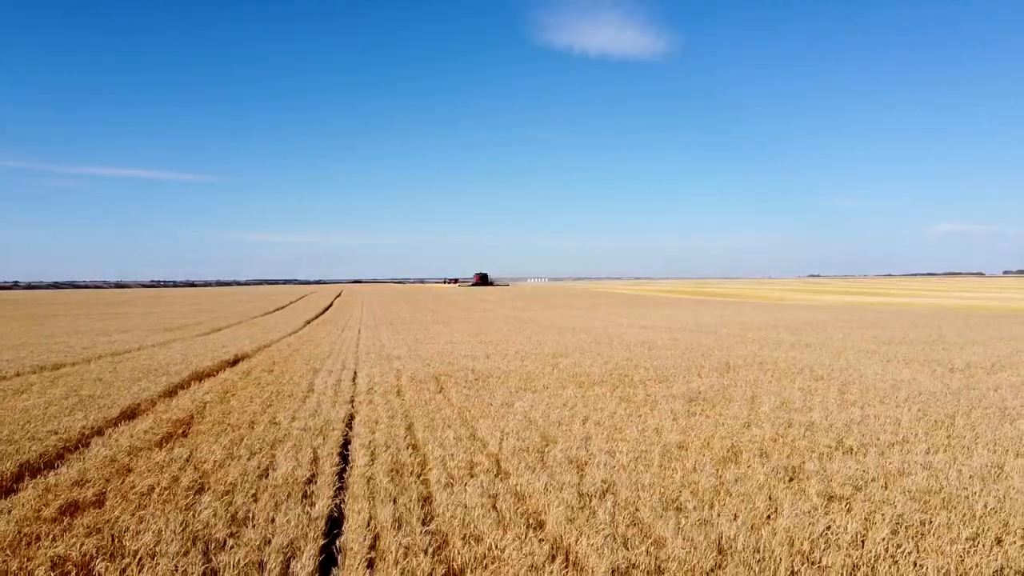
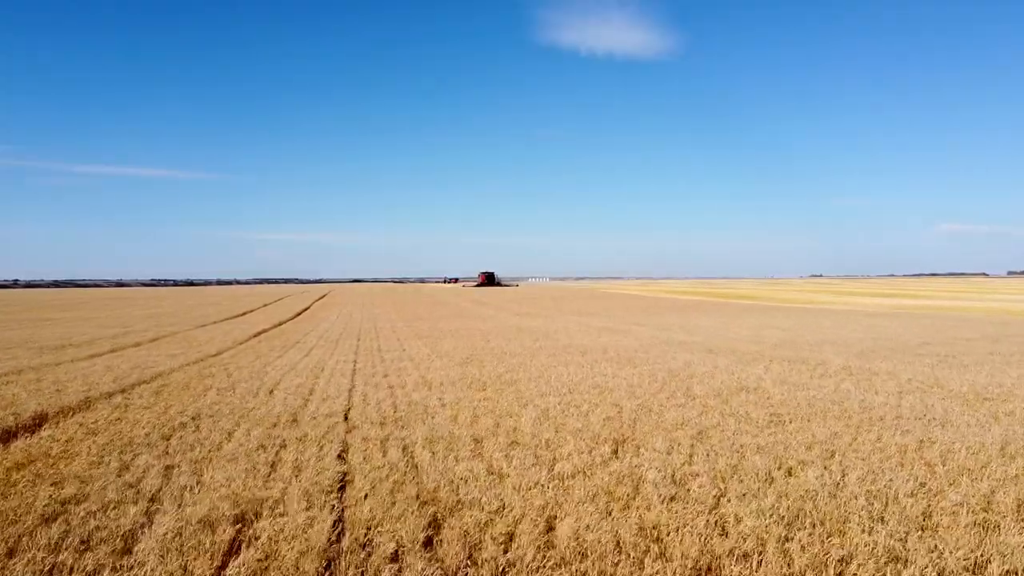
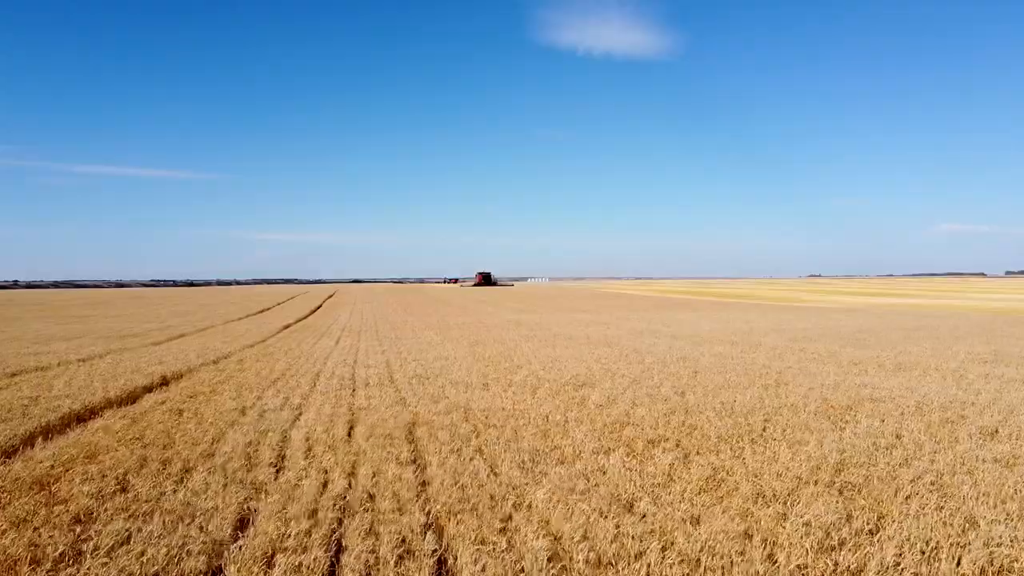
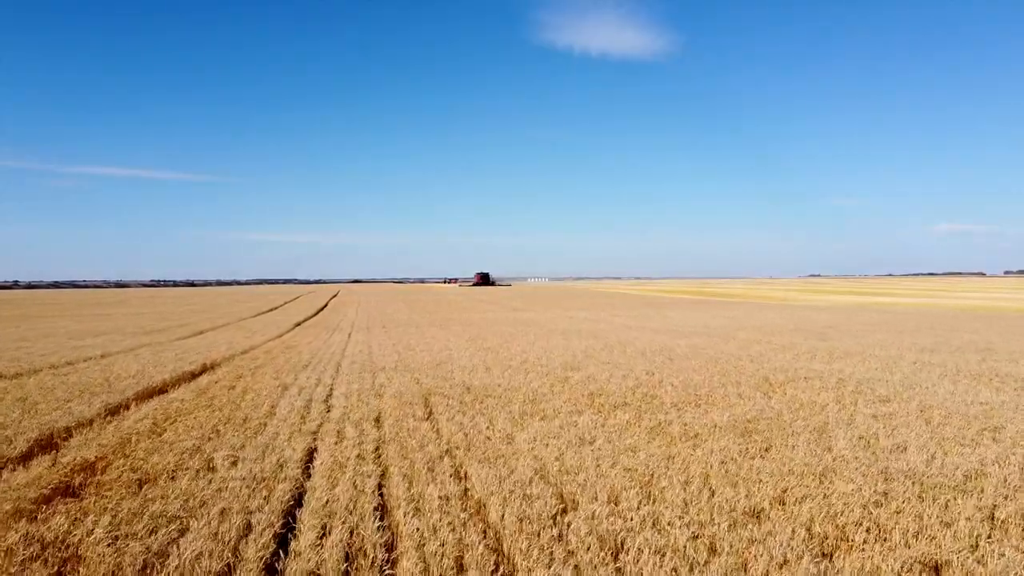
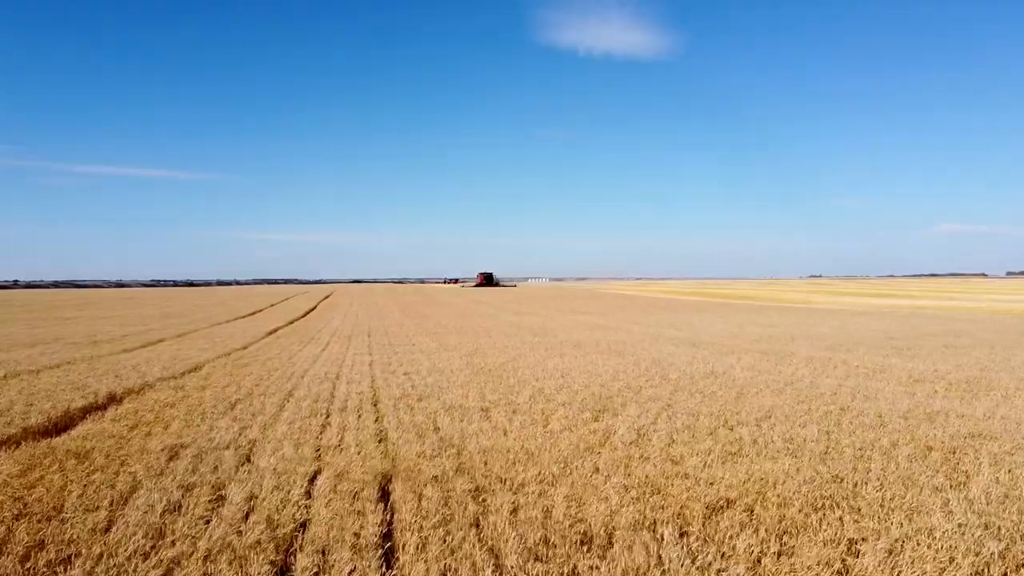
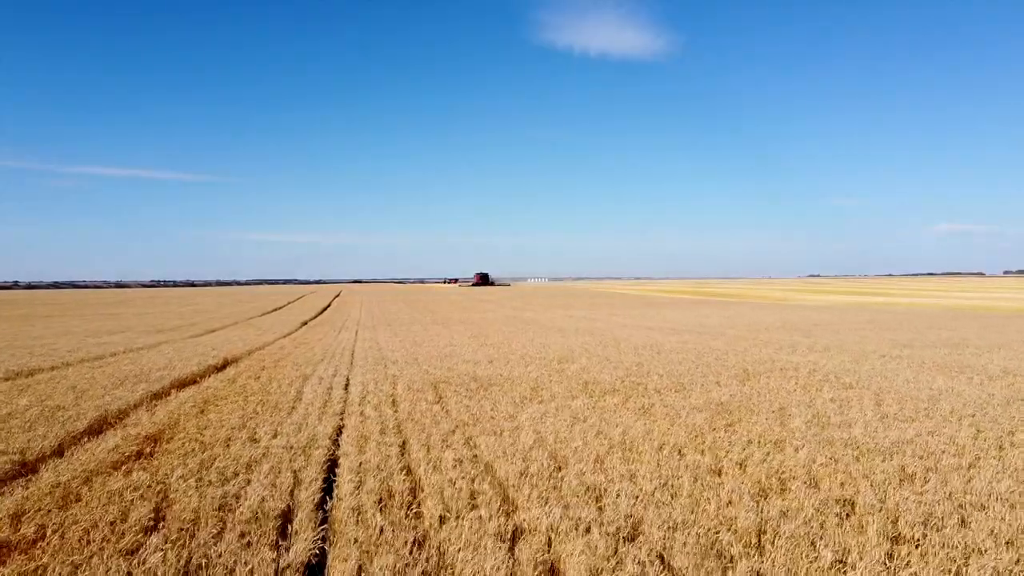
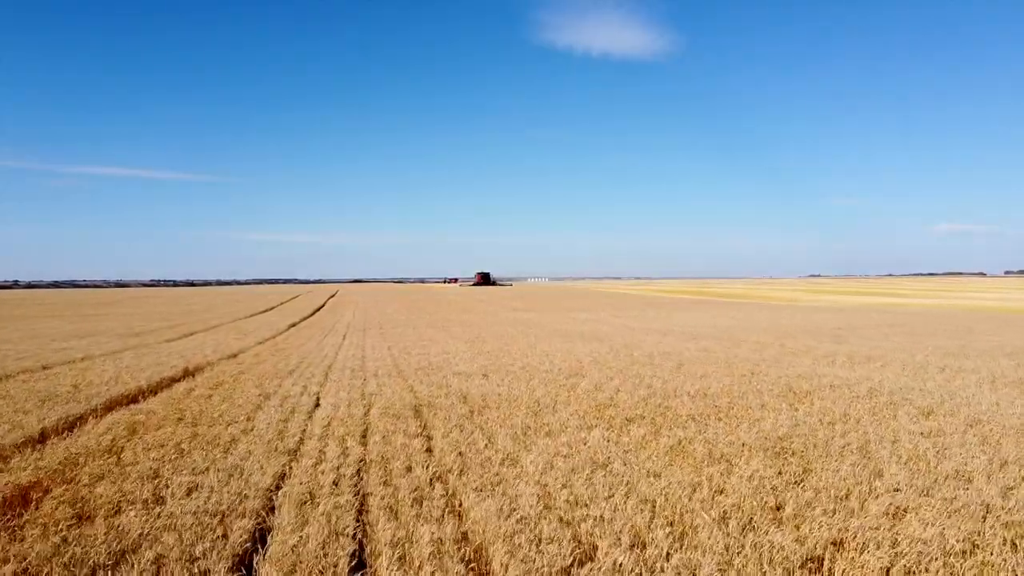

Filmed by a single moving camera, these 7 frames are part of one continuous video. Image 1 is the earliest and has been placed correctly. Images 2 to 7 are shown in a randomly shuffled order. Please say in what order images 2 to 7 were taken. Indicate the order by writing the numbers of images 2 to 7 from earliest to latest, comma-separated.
6, 4, 7, 3, 5, 2
